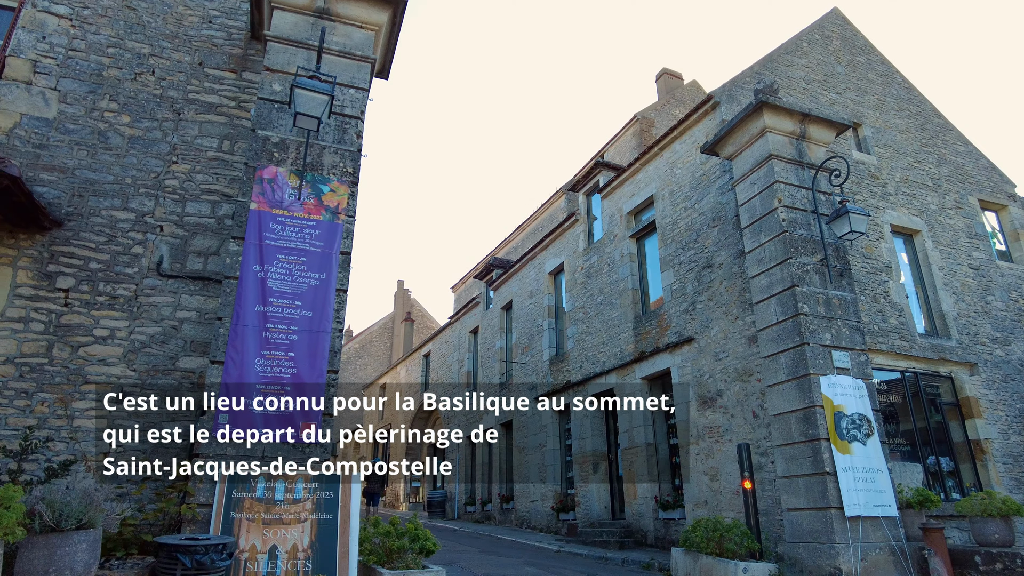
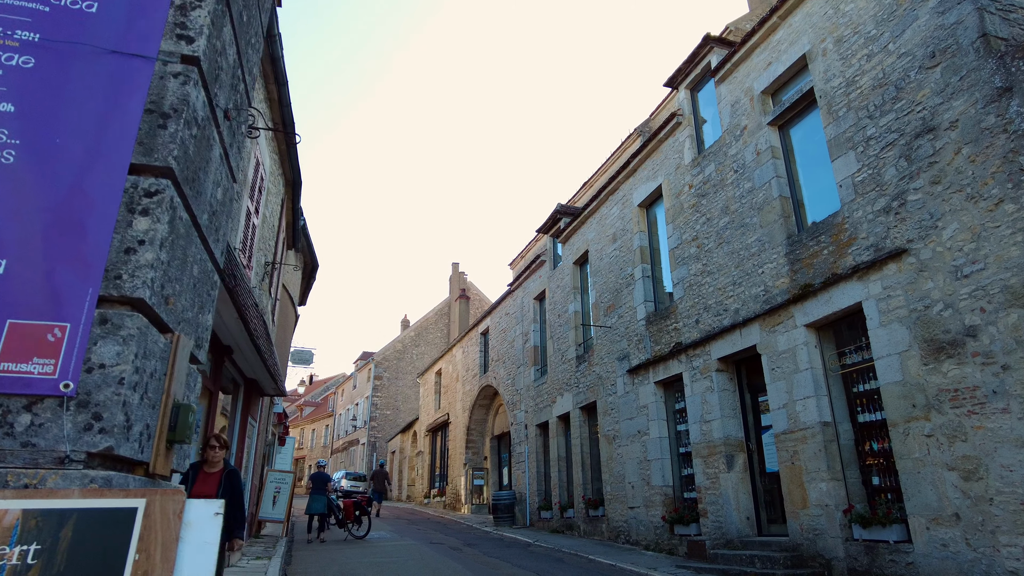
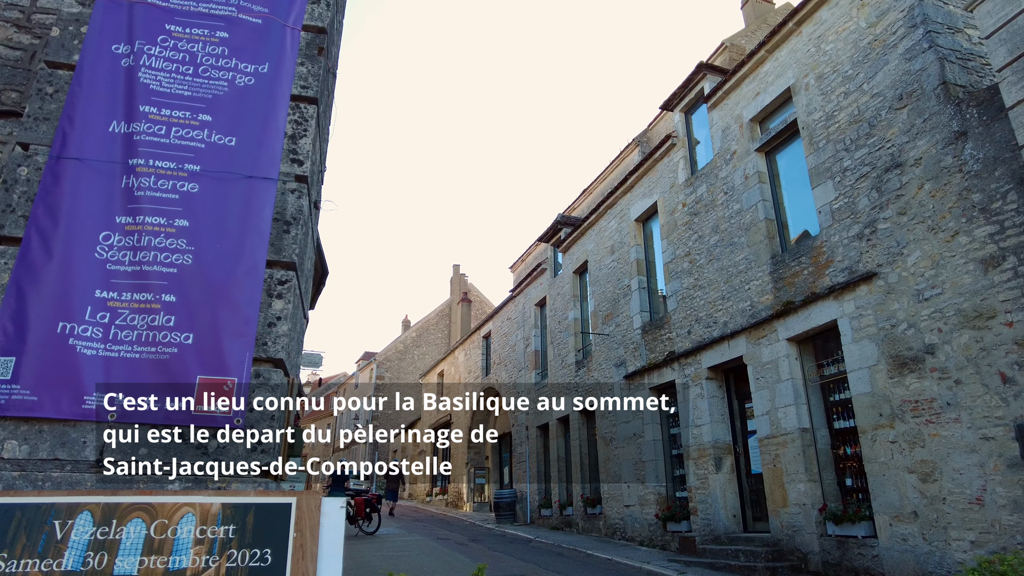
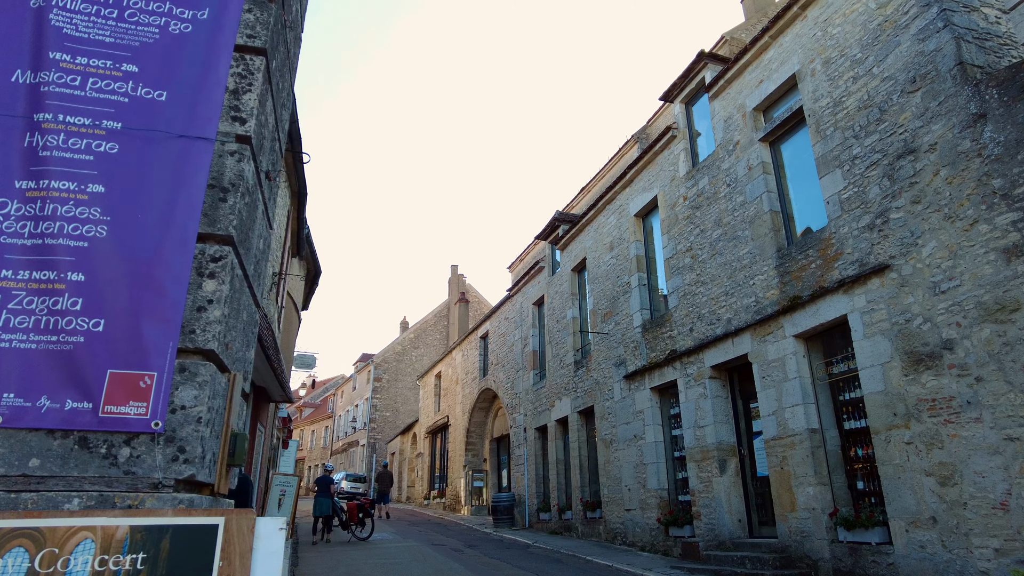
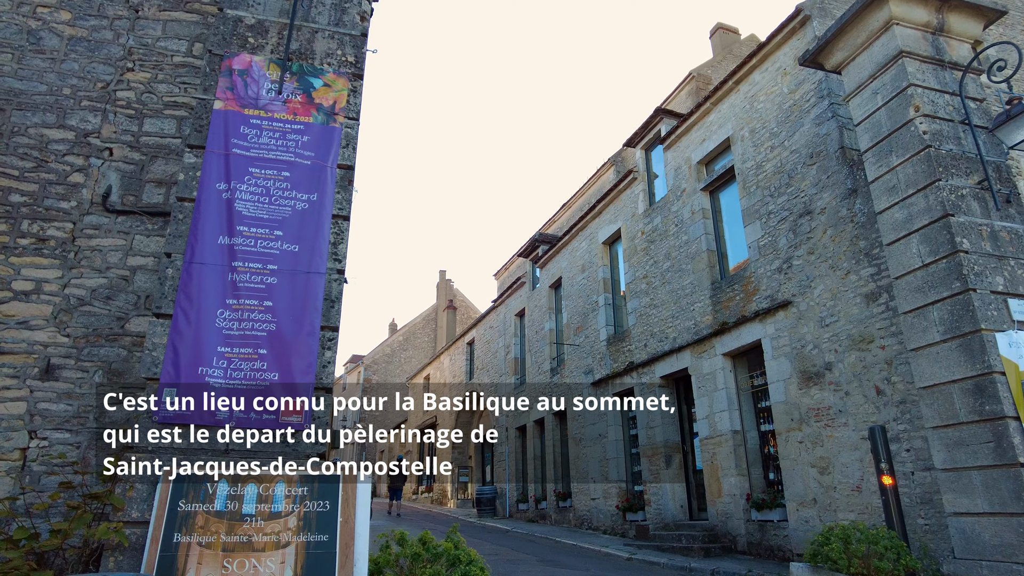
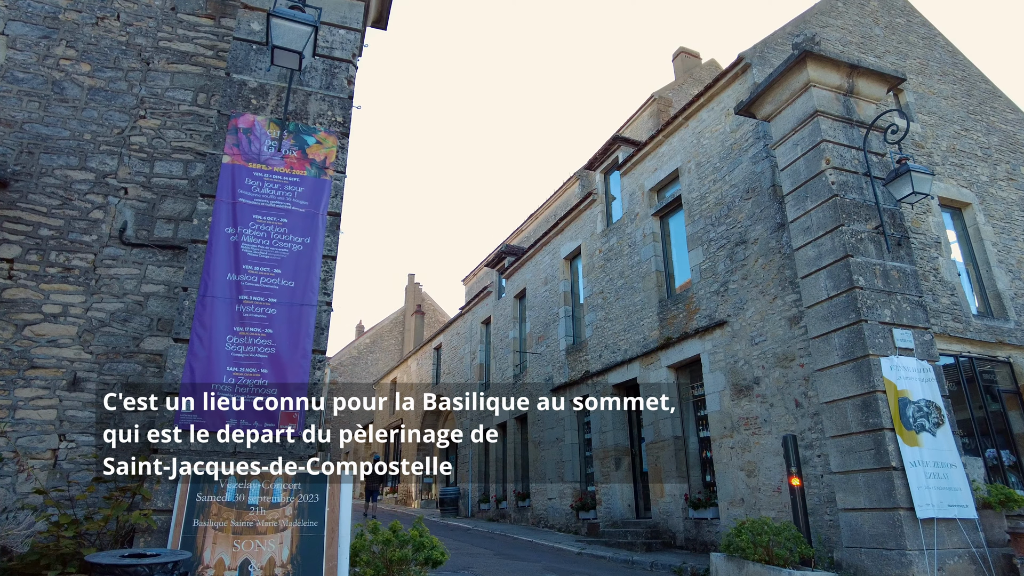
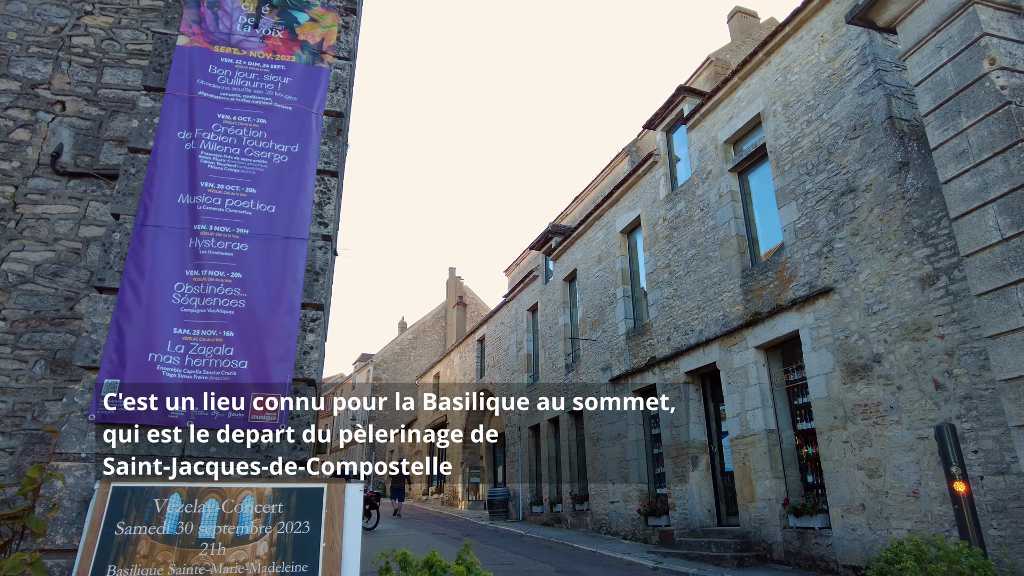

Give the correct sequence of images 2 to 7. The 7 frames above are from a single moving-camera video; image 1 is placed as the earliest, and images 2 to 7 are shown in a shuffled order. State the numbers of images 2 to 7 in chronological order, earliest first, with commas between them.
6, 5, 7, 3, 4, 2
